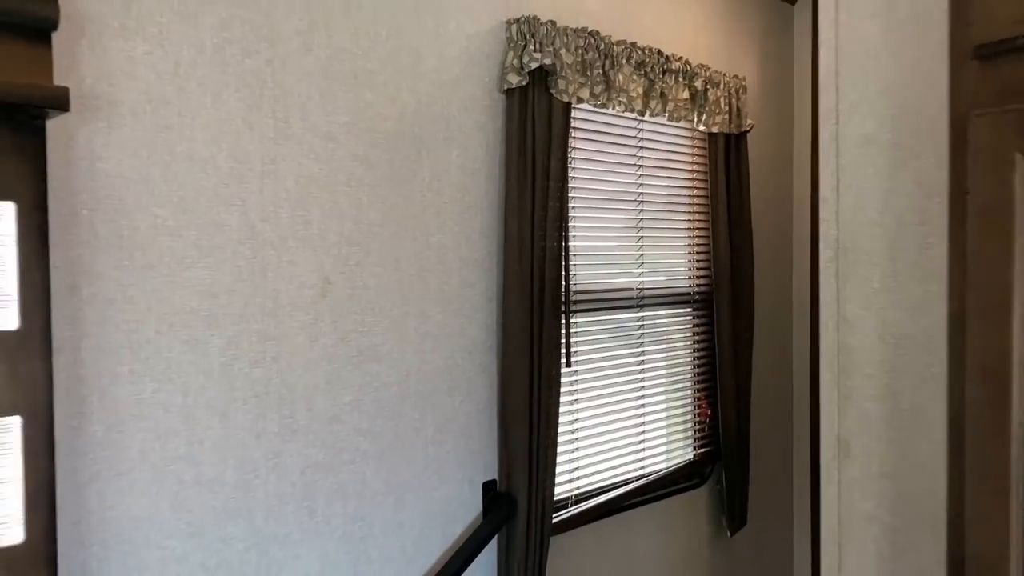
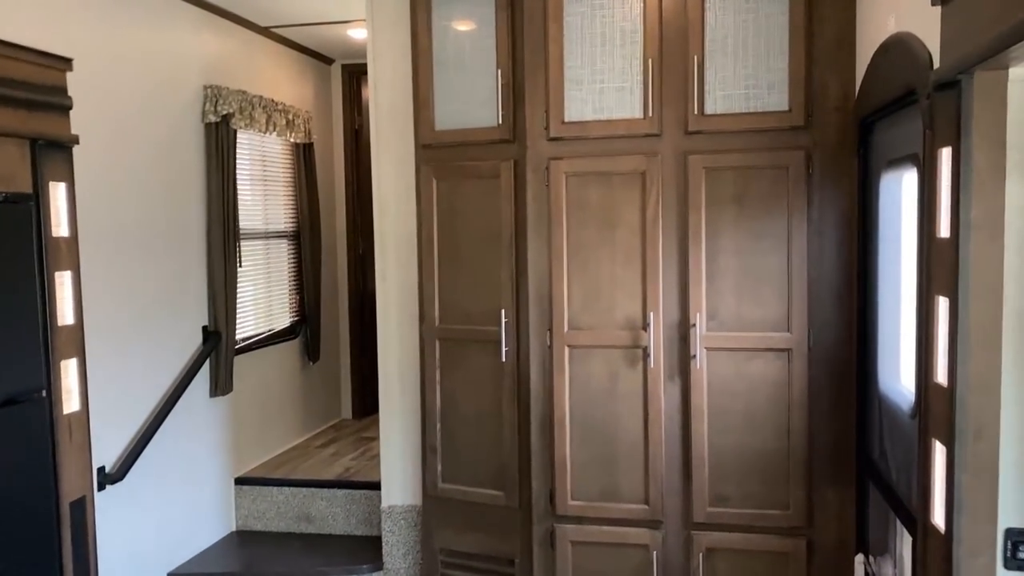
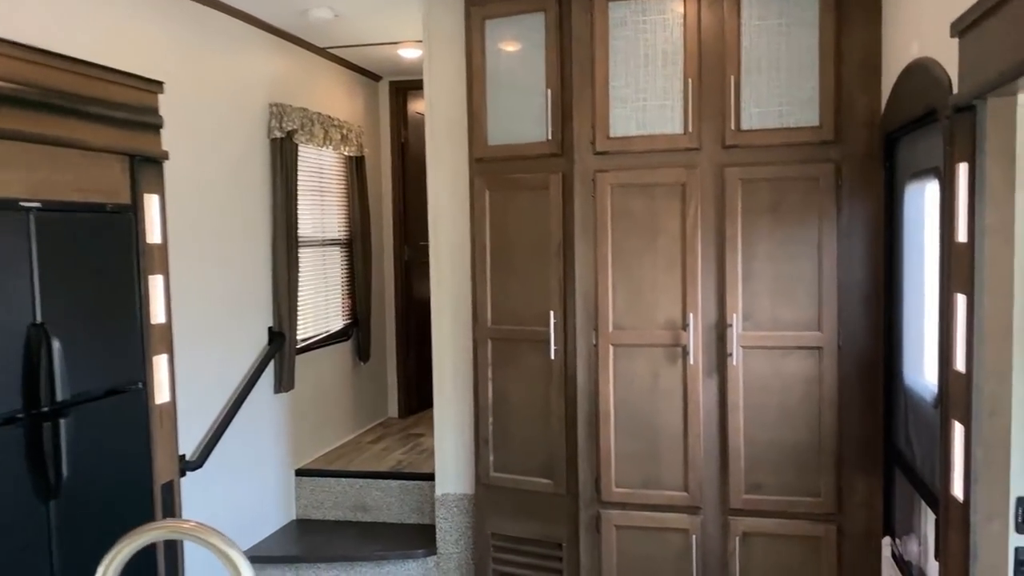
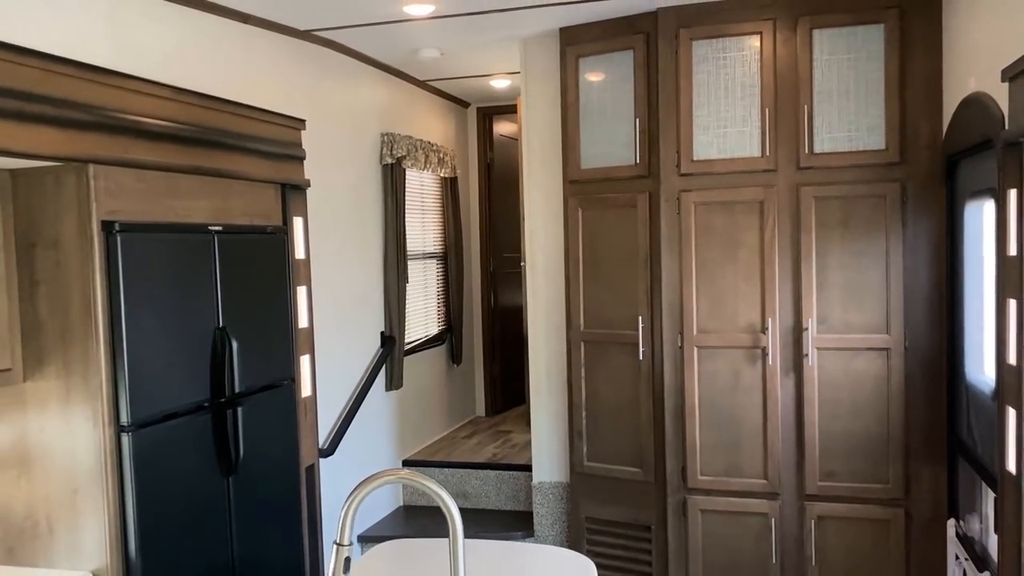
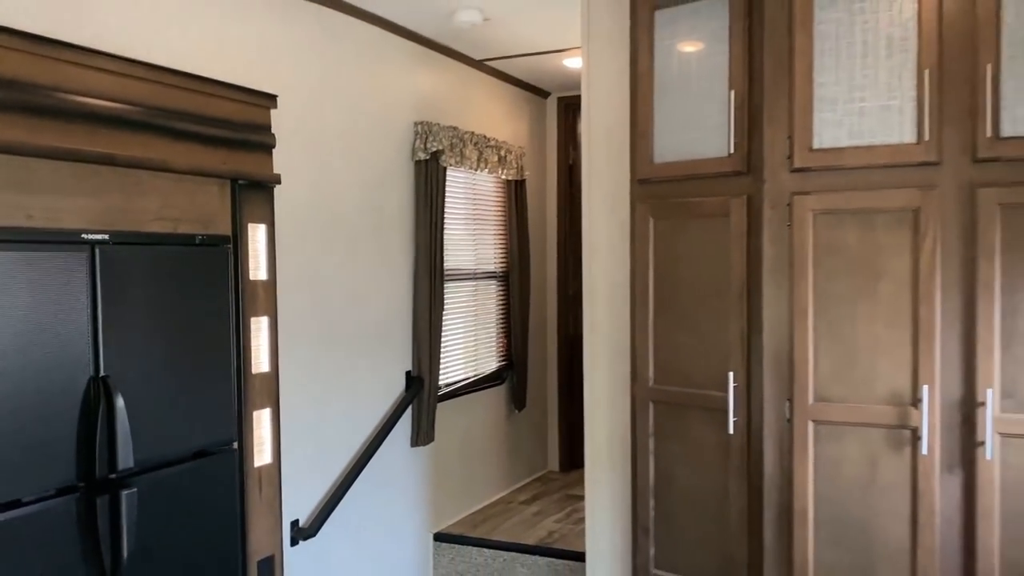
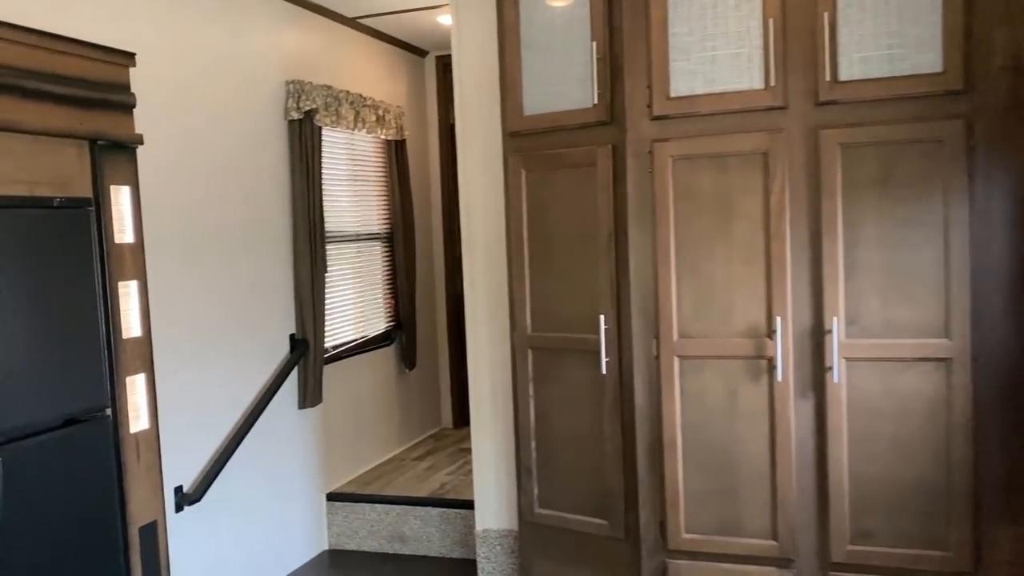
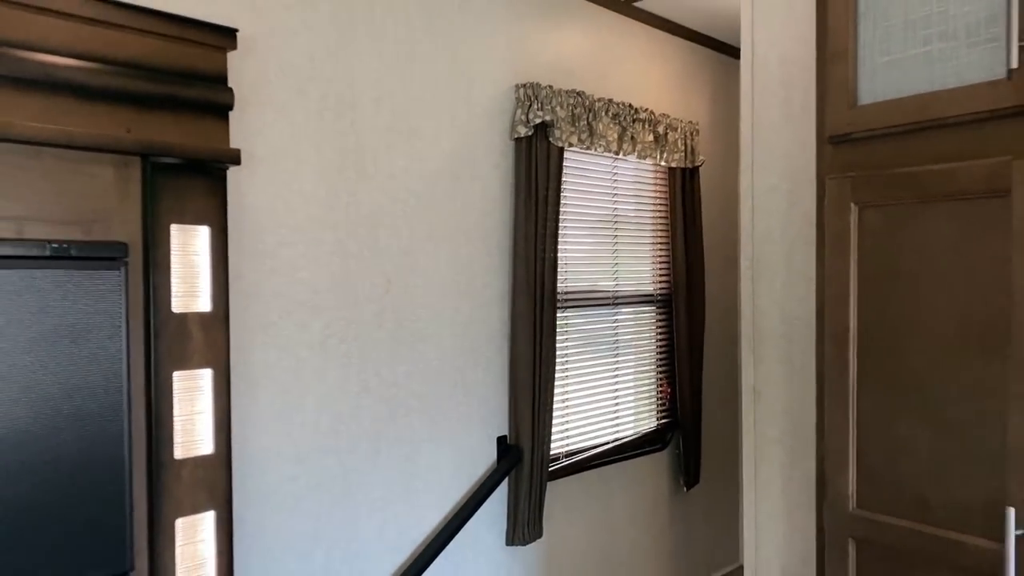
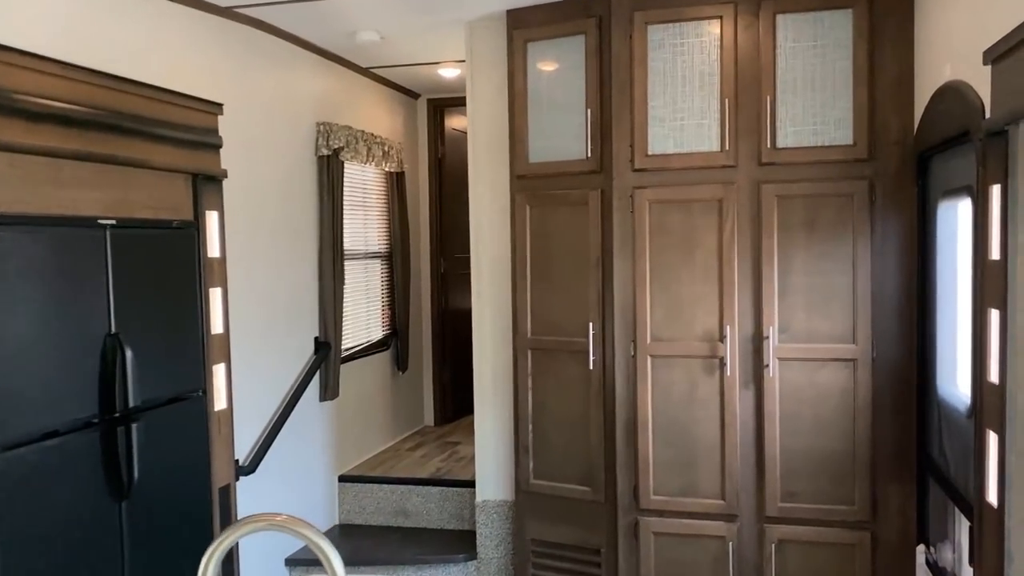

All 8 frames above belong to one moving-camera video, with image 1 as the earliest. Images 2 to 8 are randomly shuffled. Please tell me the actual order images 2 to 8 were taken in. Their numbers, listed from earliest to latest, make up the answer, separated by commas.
7, 5, 4, 8, 3, 2, 6
